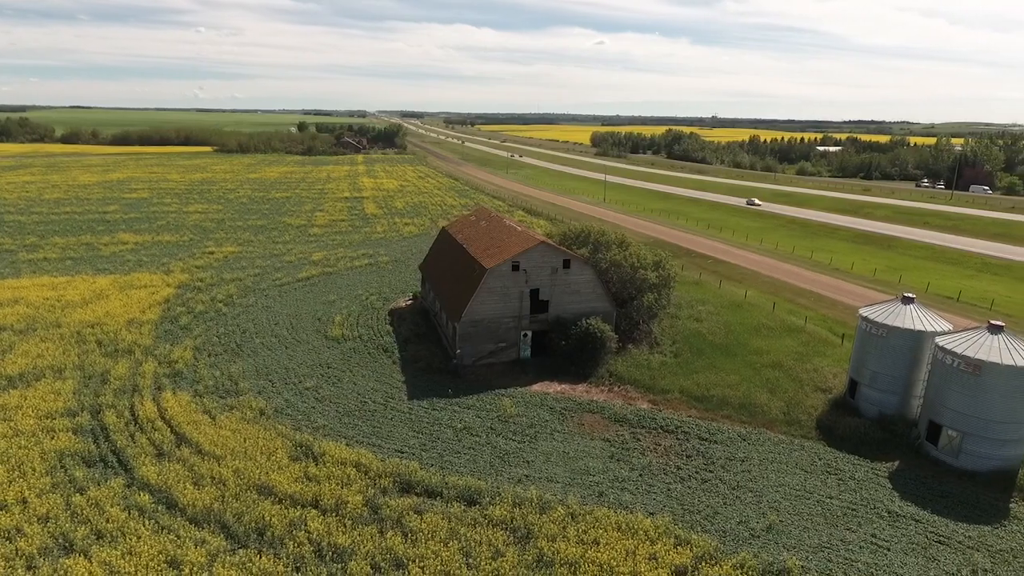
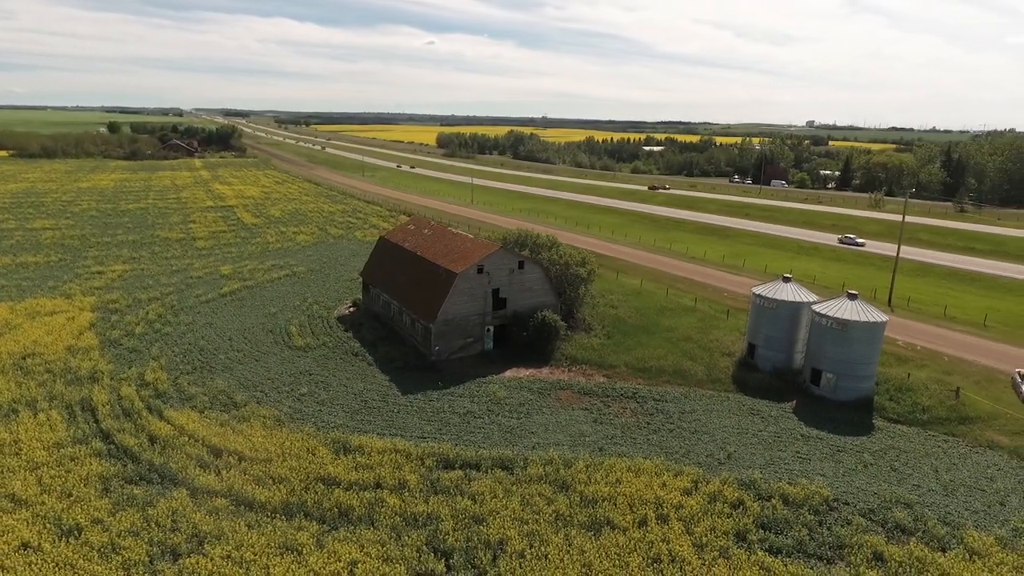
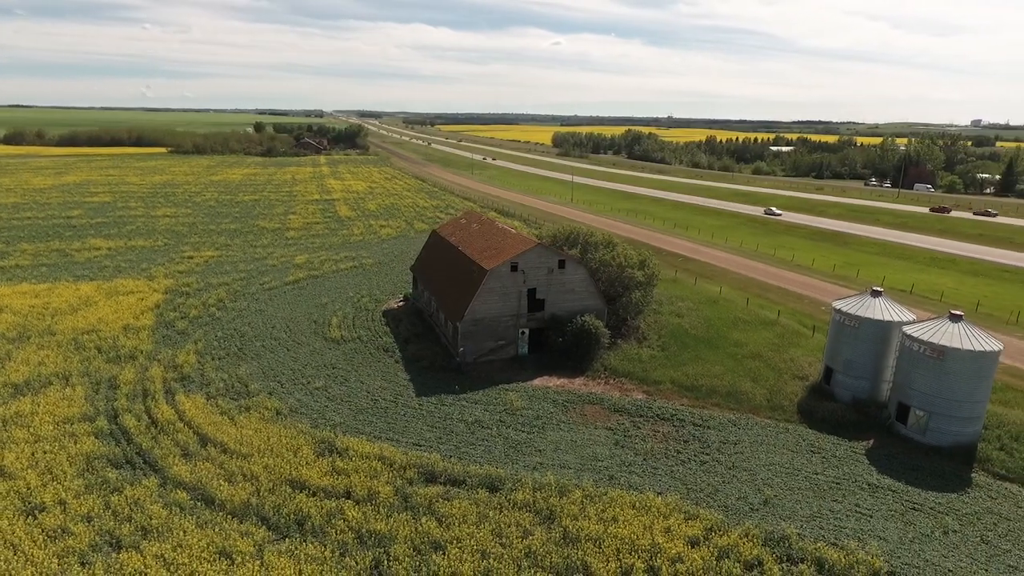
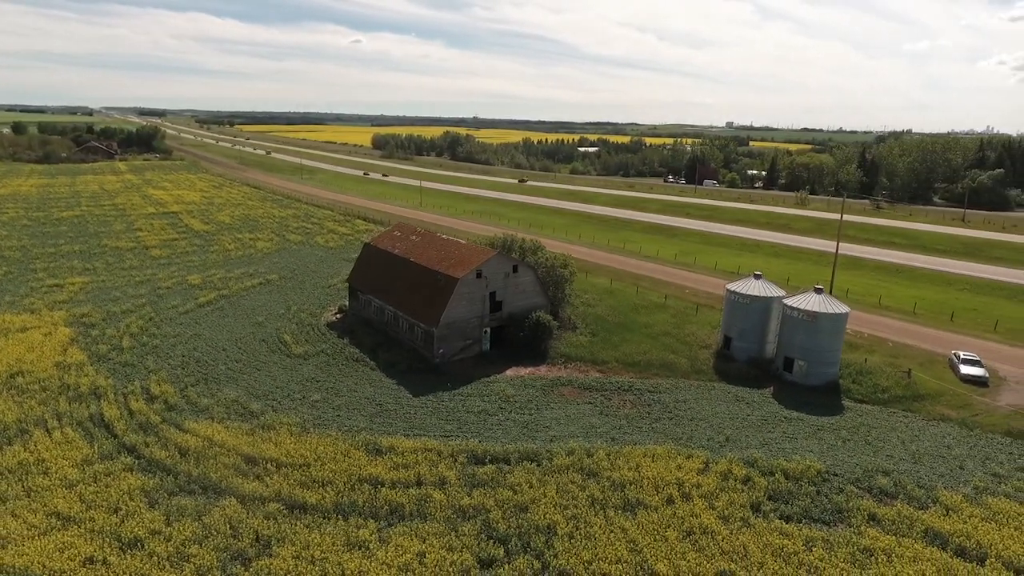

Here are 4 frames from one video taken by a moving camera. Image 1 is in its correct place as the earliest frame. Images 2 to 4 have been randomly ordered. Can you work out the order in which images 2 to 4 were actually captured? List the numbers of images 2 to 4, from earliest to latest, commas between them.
3, 2, 4
